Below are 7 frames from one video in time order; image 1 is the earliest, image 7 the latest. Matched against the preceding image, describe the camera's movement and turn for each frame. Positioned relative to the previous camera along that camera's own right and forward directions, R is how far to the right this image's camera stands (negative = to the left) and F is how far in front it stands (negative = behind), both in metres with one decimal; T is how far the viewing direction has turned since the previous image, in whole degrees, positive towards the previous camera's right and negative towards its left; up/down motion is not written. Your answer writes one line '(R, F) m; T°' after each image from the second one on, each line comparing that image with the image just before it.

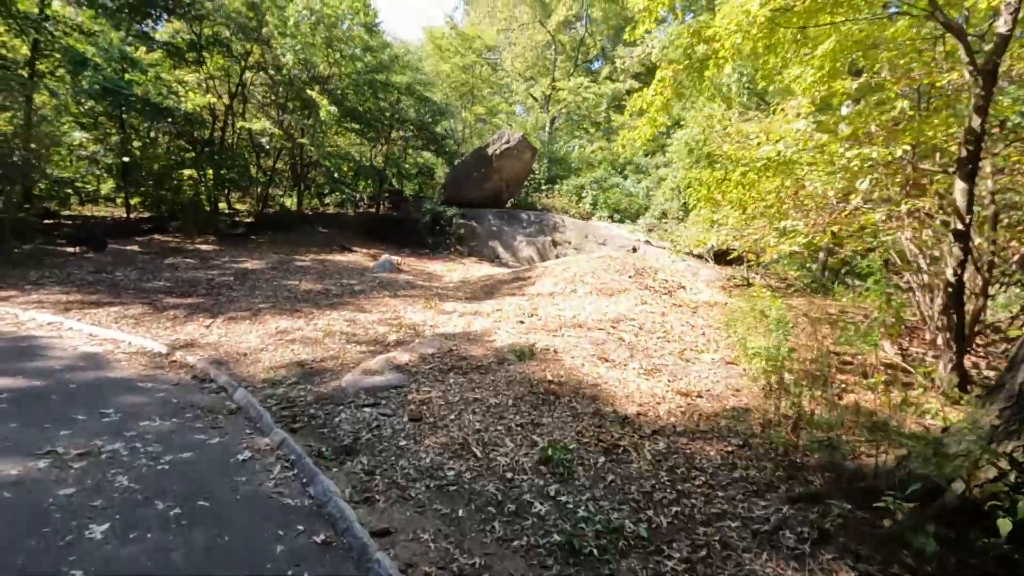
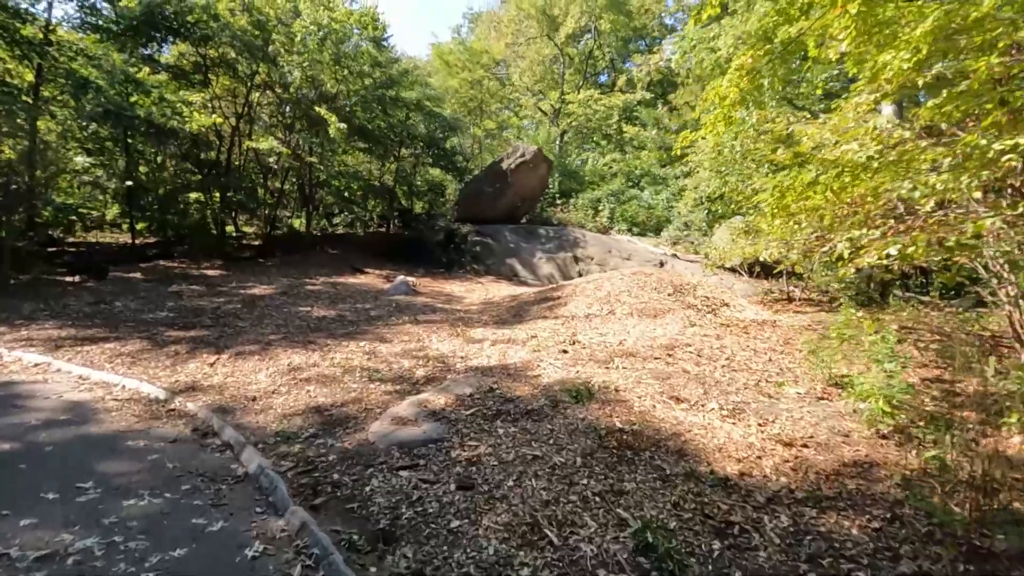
(-0.3, +0.5) m; -1°
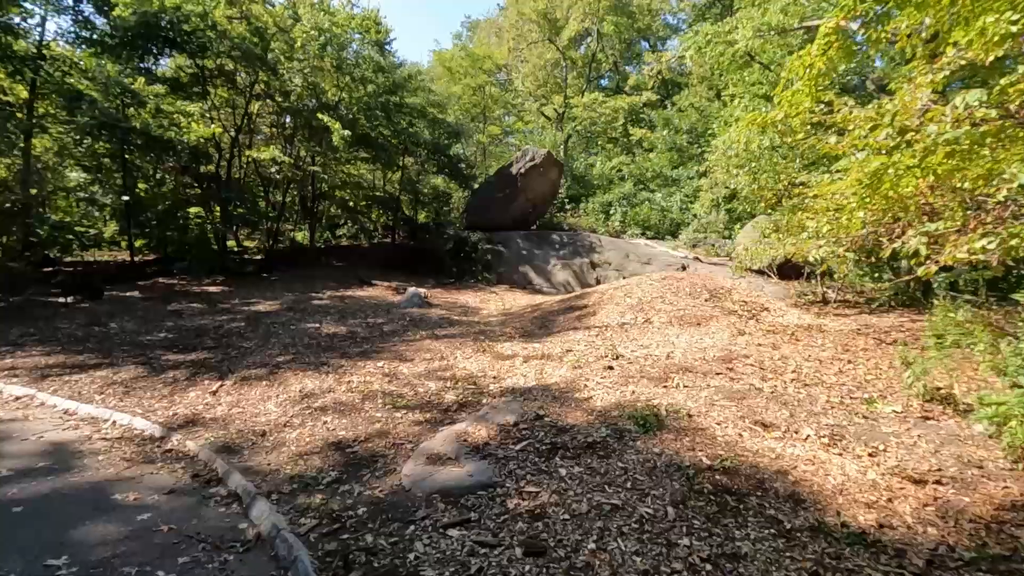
(-0.2, +0.4) m; 0°
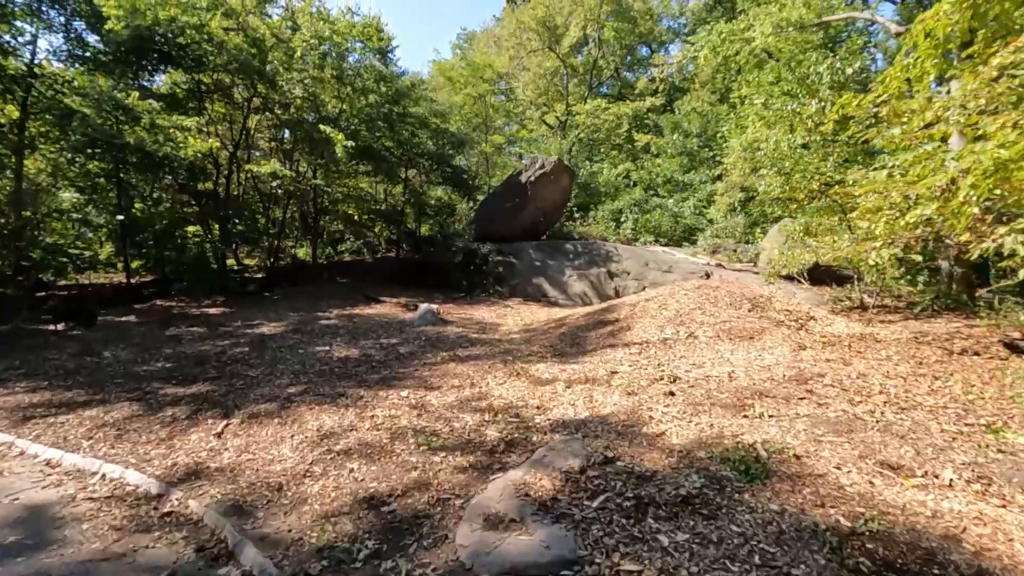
(-0.3, +0.4) m; 0°
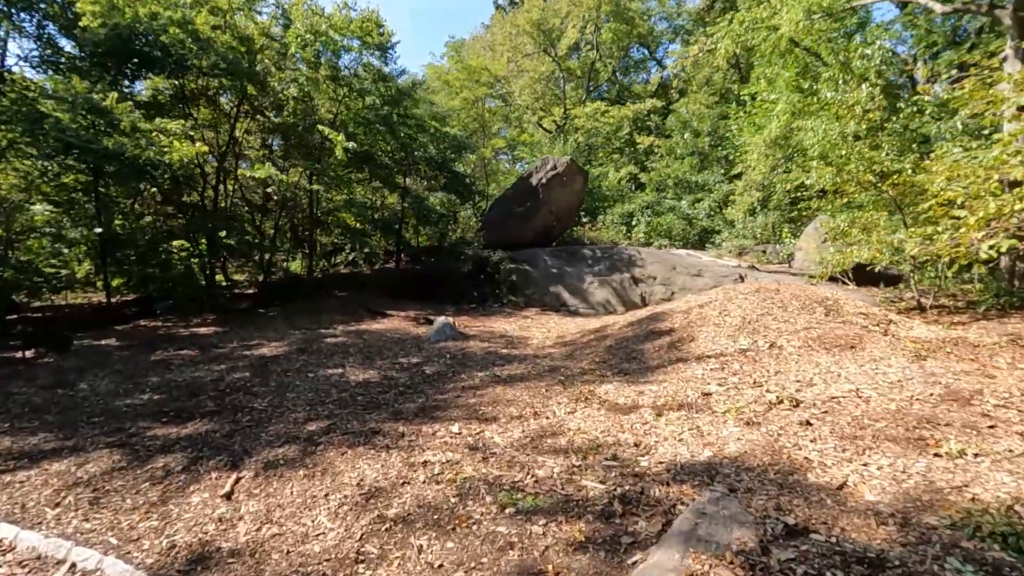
(-0.5, +0.7) m; +1°
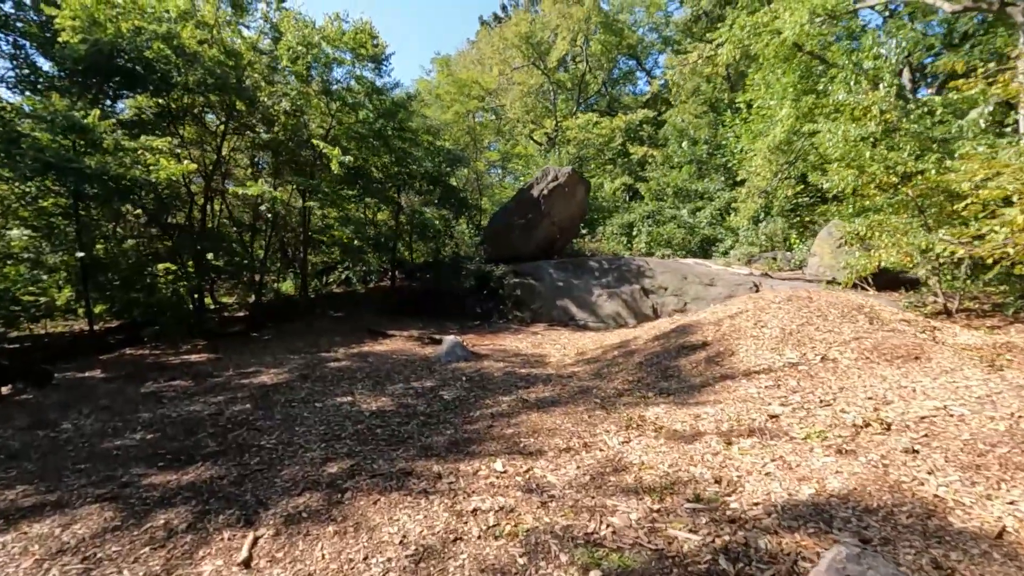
(-0.3, +0.3) m; +1°
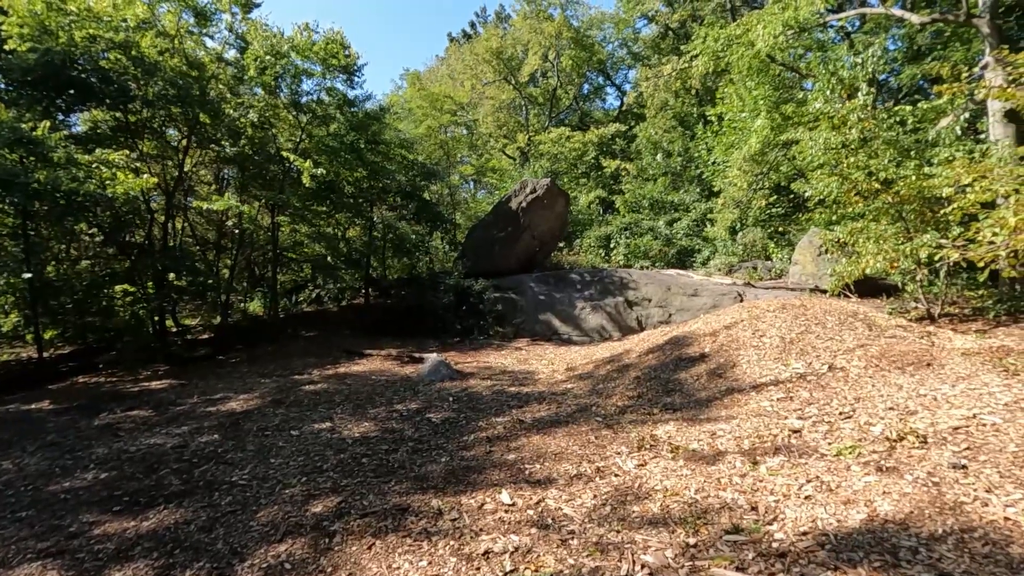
(-0.1, +0.2) m; +3°
